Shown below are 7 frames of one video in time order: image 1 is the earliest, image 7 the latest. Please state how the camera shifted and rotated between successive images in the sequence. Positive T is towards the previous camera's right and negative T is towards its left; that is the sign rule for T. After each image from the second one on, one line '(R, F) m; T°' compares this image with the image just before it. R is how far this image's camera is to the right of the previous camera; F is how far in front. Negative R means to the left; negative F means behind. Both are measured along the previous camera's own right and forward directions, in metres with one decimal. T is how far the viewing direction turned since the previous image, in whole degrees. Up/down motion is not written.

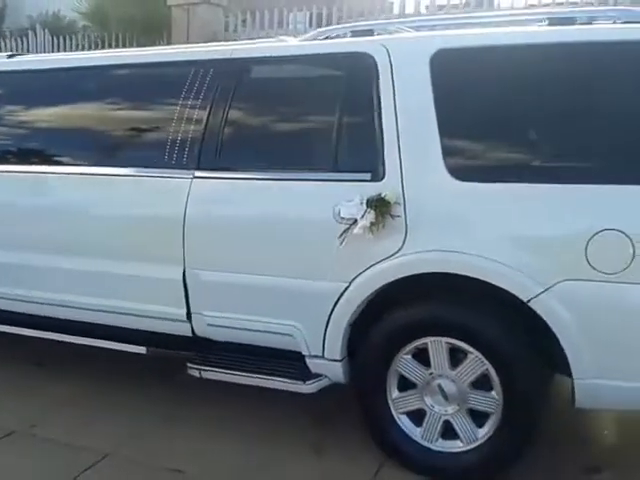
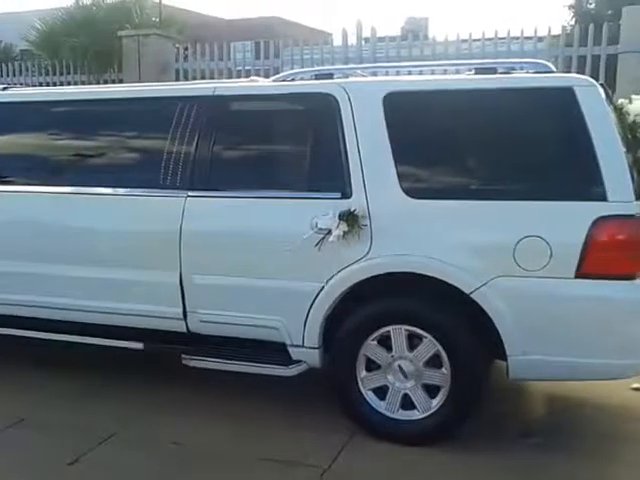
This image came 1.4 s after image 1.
(-0.5, -1.5) m; +5°
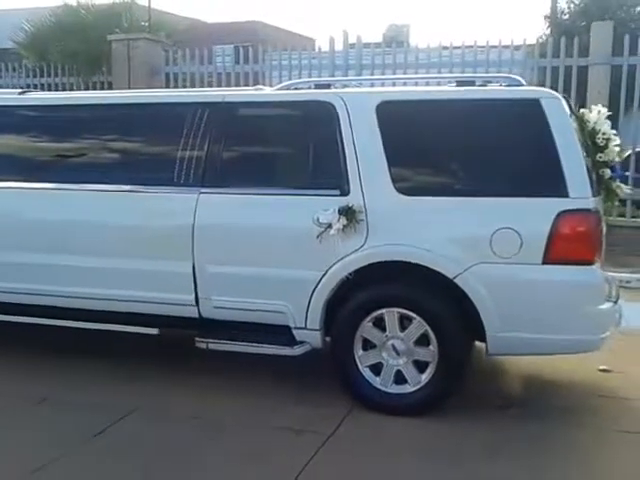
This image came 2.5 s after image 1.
(-0.2, -1.0) m; +1°
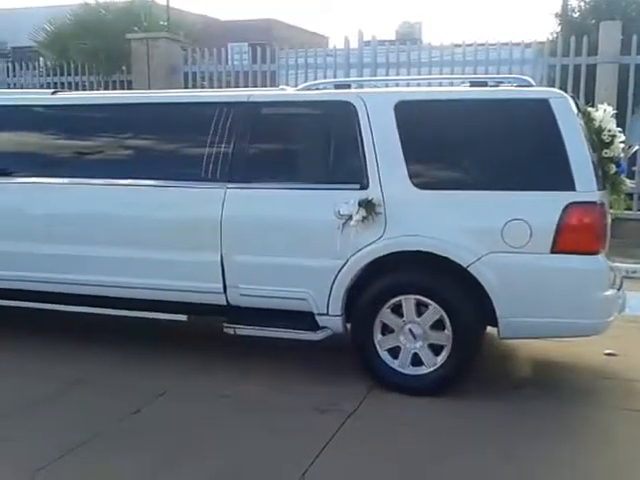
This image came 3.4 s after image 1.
(-0.1, -0.6) m; -1°
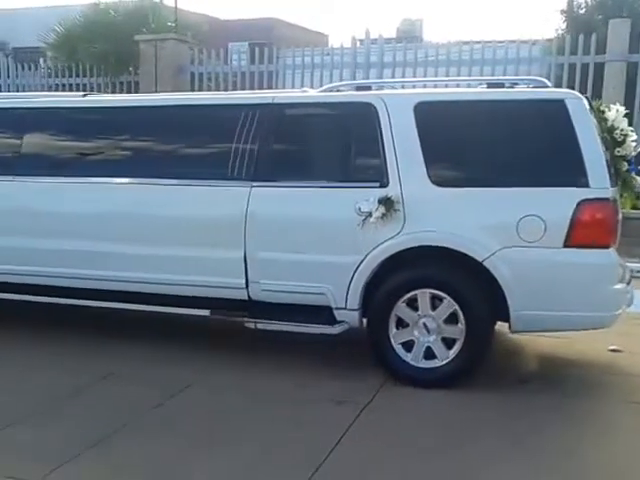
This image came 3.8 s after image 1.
(-0.2, -0.4) m; 0°
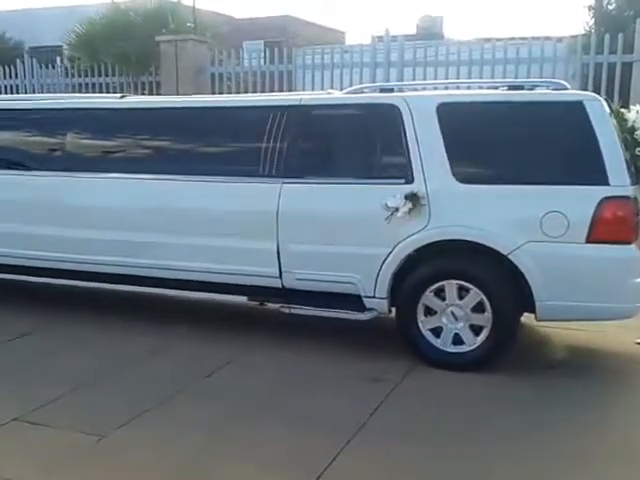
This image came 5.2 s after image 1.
(-0.1, -0.4) m; -1°
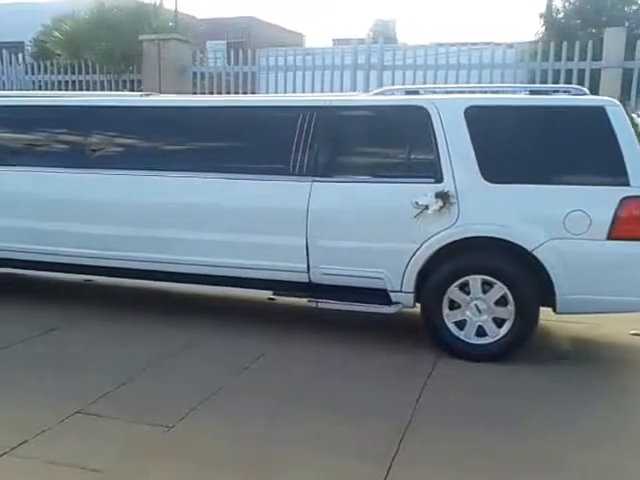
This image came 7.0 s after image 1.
(-0.4, -0.2) m; +1°
